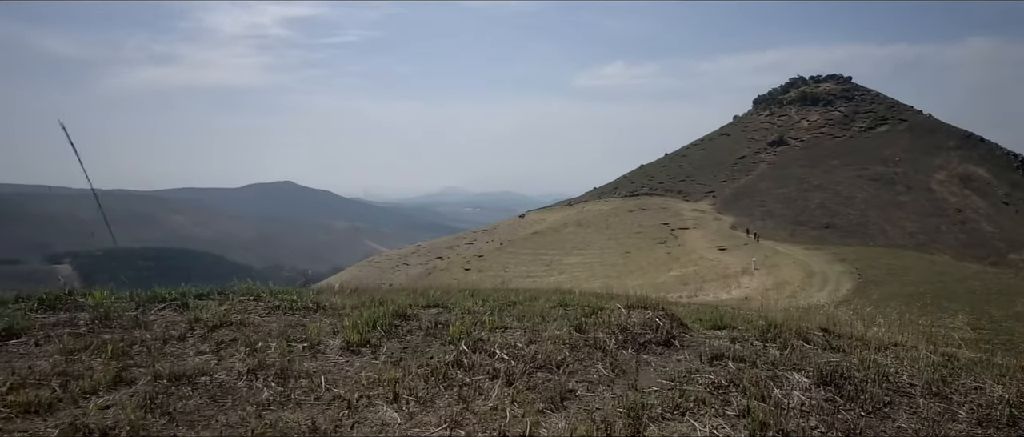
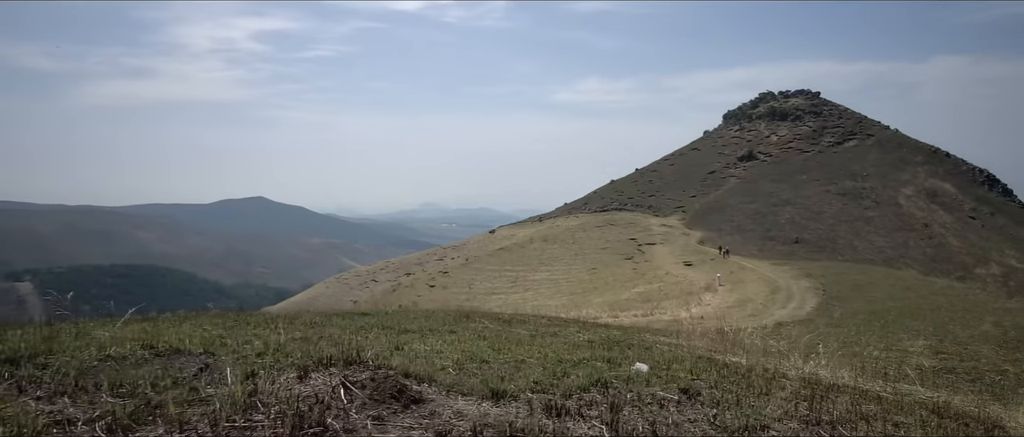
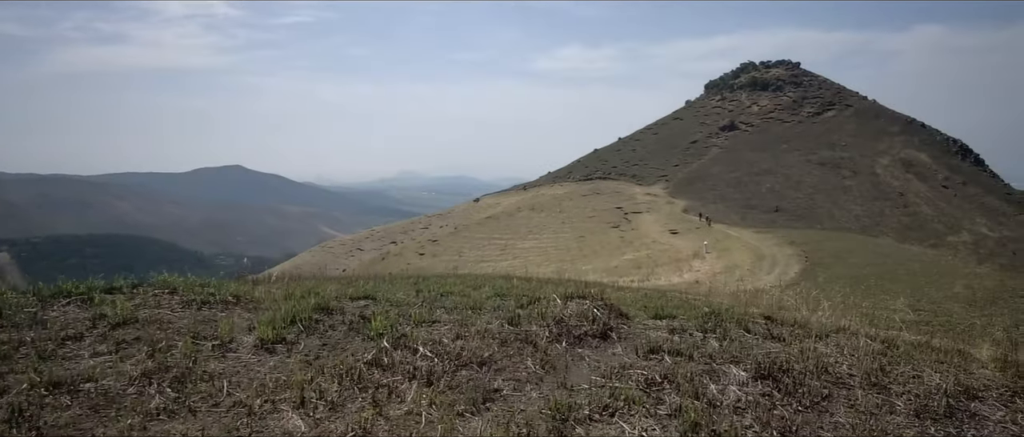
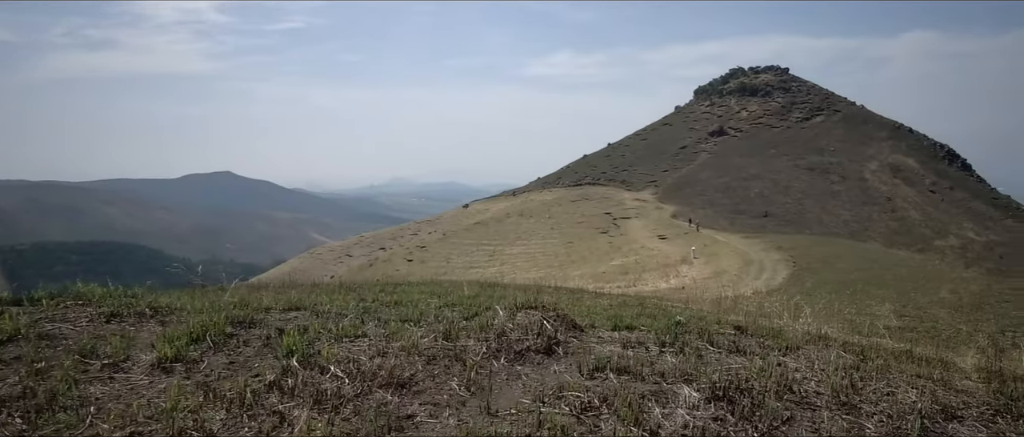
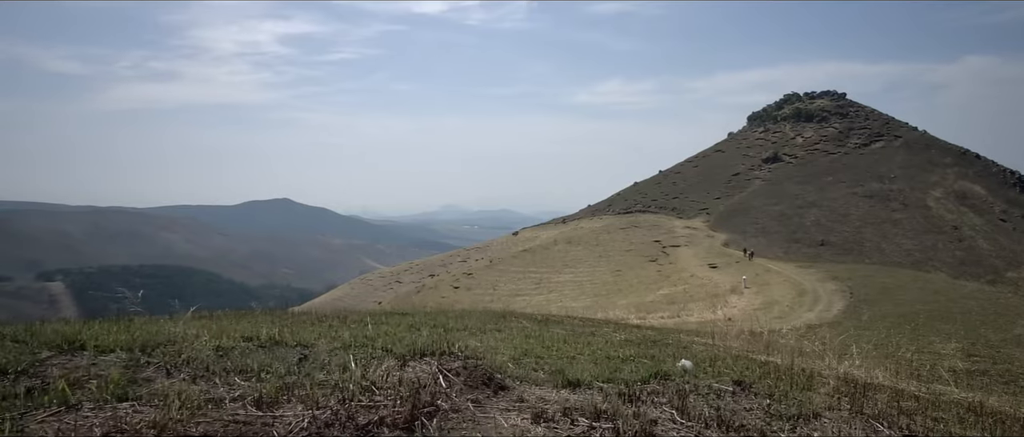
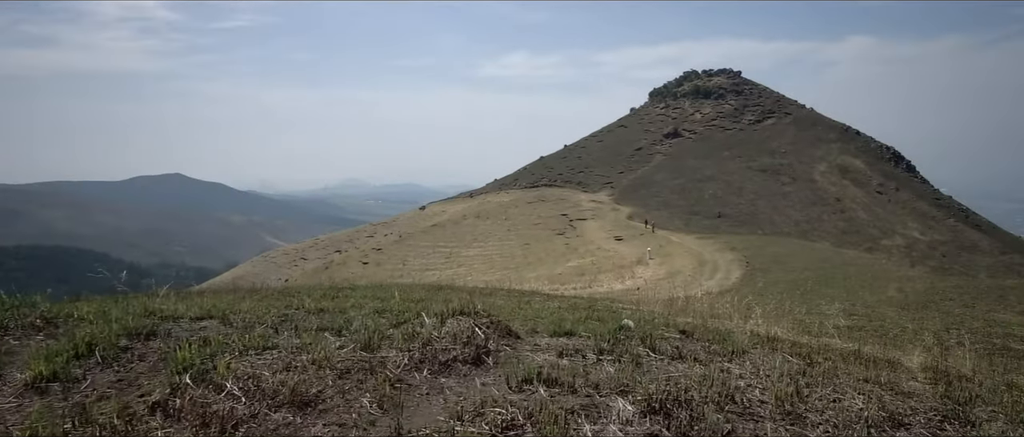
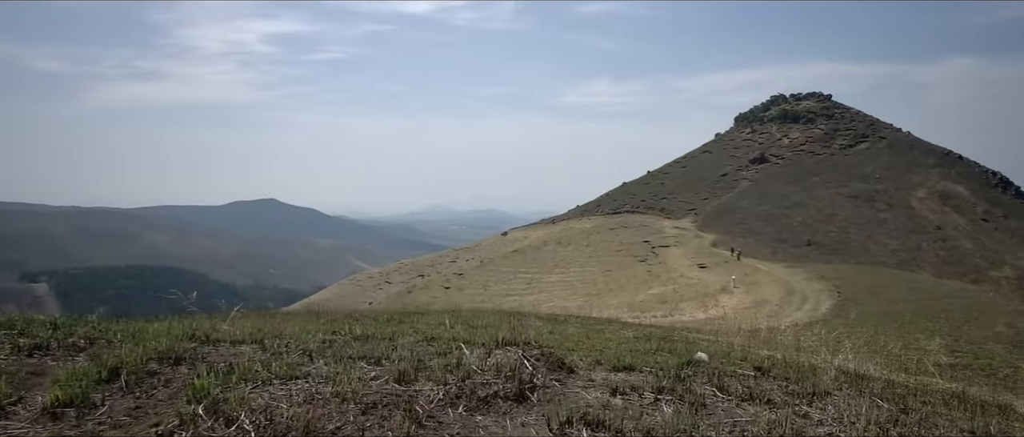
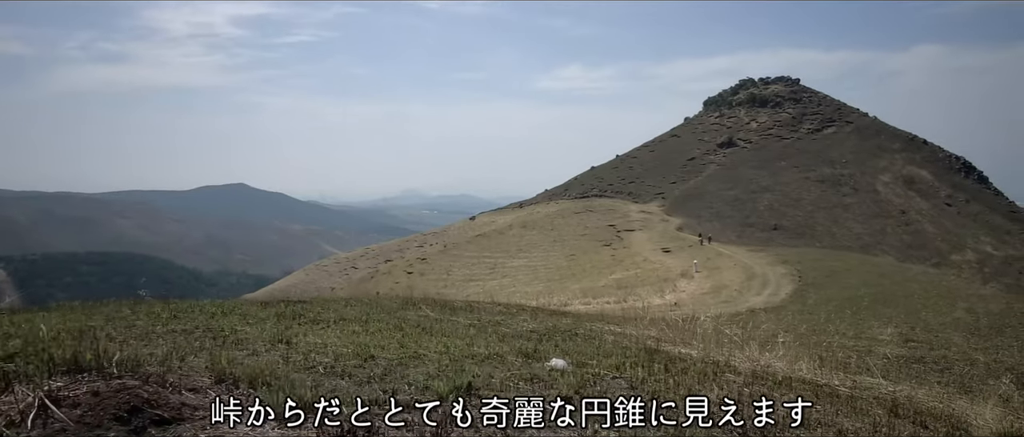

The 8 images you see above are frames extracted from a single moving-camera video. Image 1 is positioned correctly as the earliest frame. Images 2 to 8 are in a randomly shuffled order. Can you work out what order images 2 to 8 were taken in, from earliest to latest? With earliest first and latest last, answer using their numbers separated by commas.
3, 4, 6, 7, 5, 2, 8
